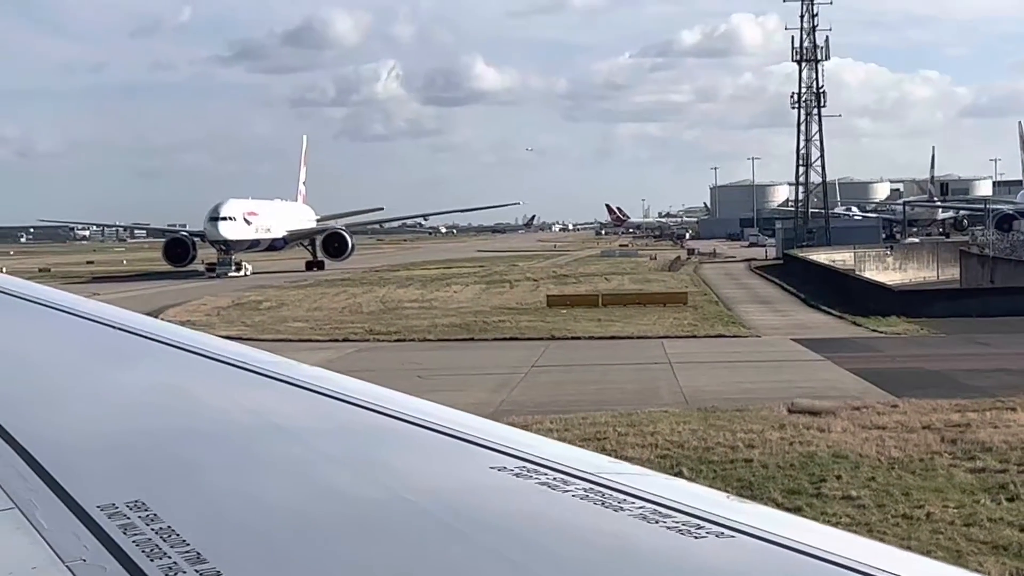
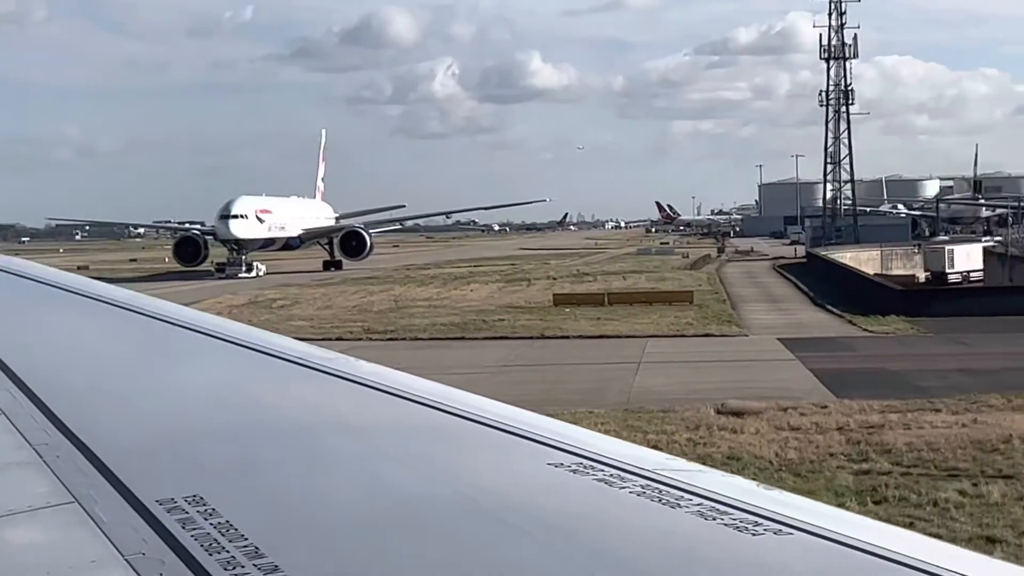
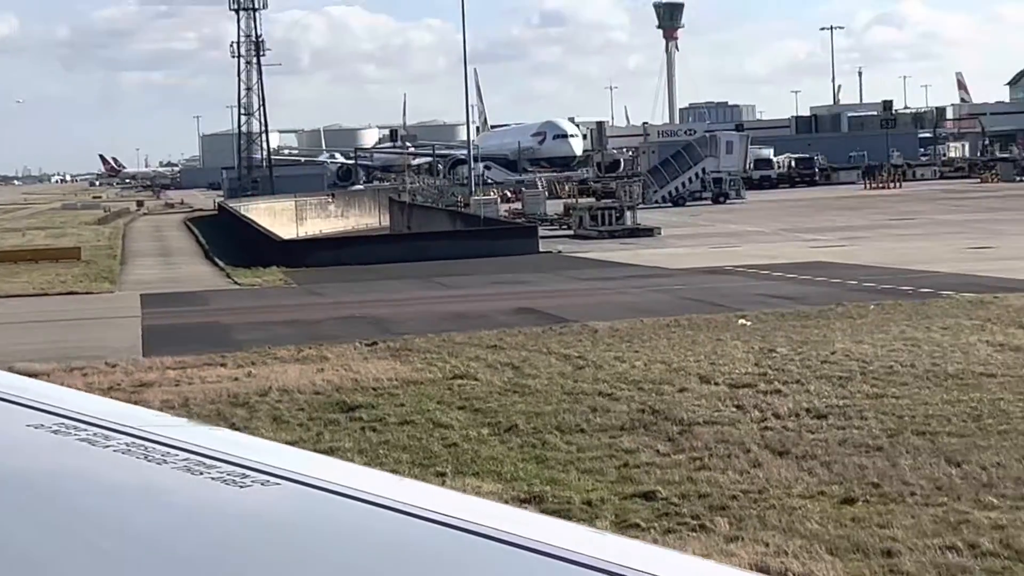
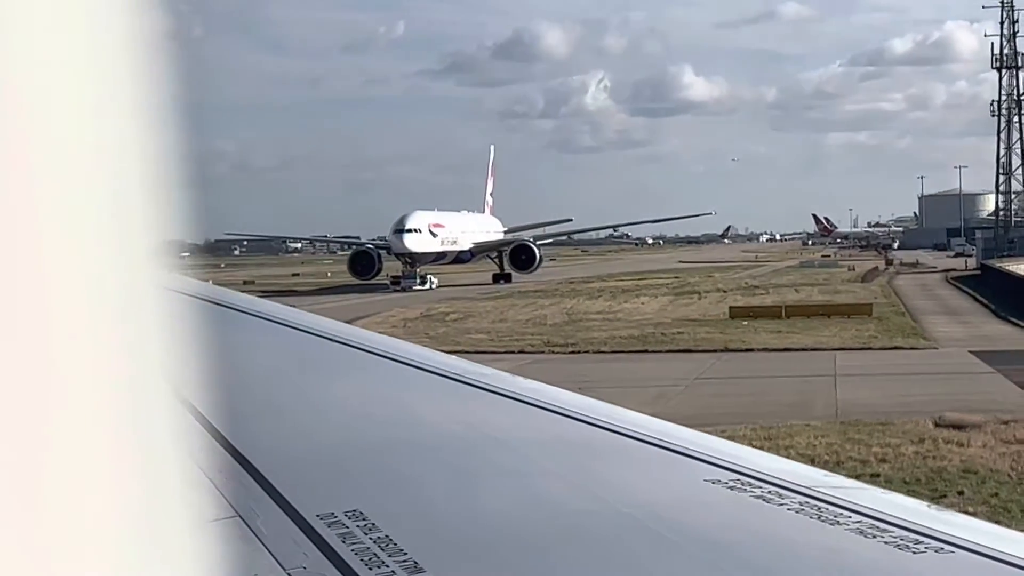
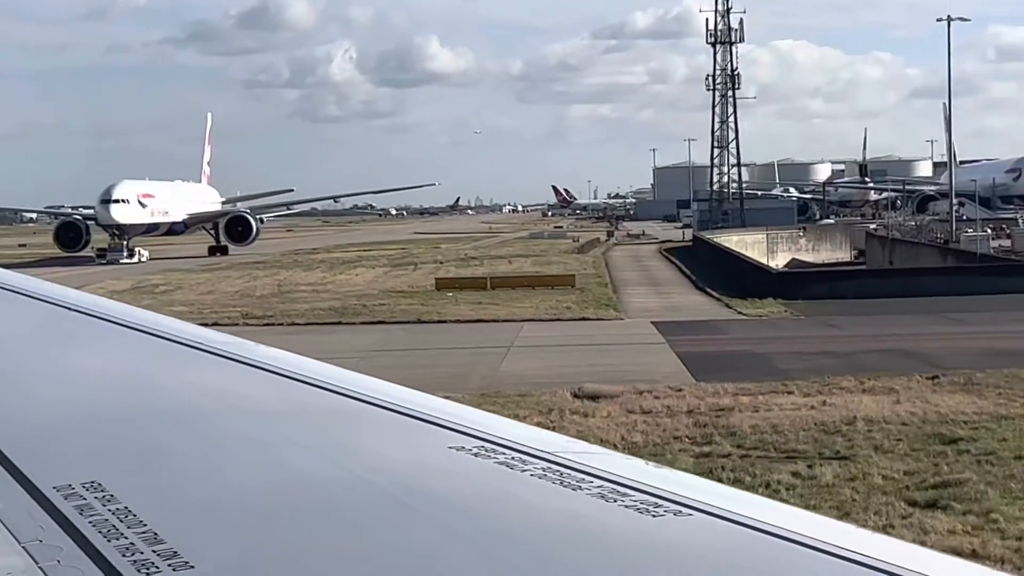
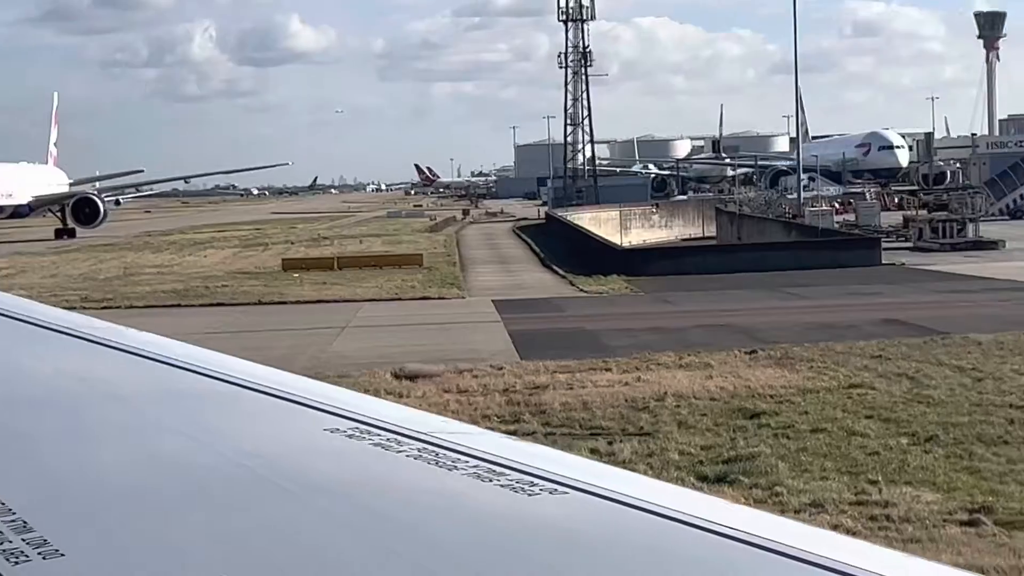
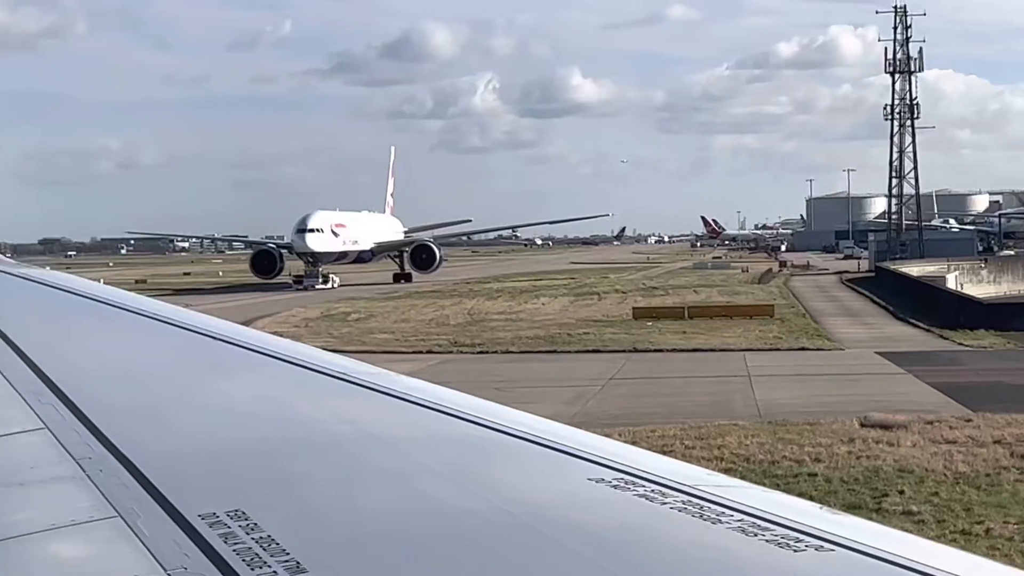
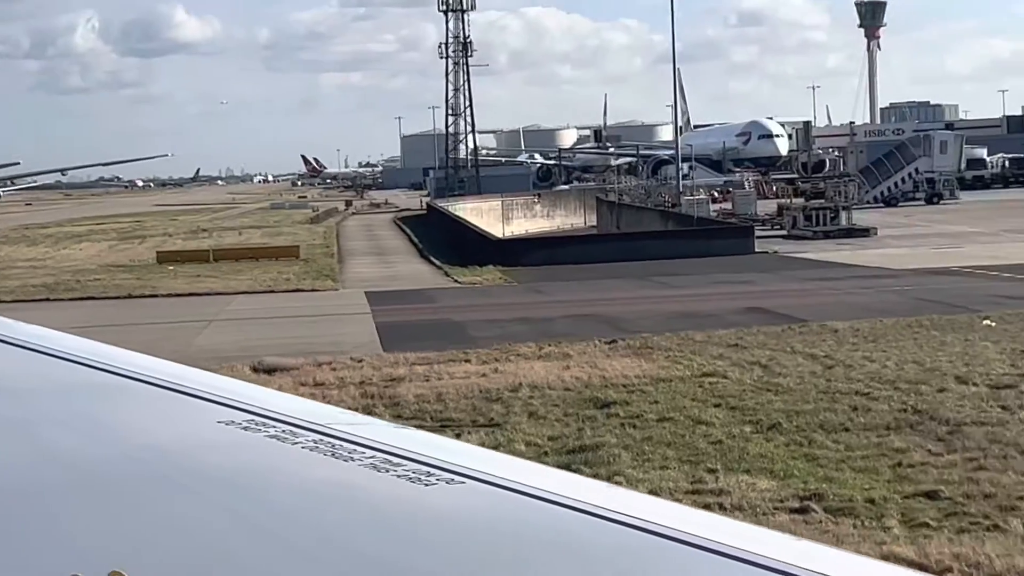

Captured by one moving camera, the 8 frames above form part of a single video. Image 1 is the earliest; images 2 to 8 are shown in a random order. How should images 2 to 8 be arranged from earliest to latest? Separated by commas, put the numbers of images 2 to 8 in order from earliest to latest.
7, 4, 2, 5, 6, 8, 3
